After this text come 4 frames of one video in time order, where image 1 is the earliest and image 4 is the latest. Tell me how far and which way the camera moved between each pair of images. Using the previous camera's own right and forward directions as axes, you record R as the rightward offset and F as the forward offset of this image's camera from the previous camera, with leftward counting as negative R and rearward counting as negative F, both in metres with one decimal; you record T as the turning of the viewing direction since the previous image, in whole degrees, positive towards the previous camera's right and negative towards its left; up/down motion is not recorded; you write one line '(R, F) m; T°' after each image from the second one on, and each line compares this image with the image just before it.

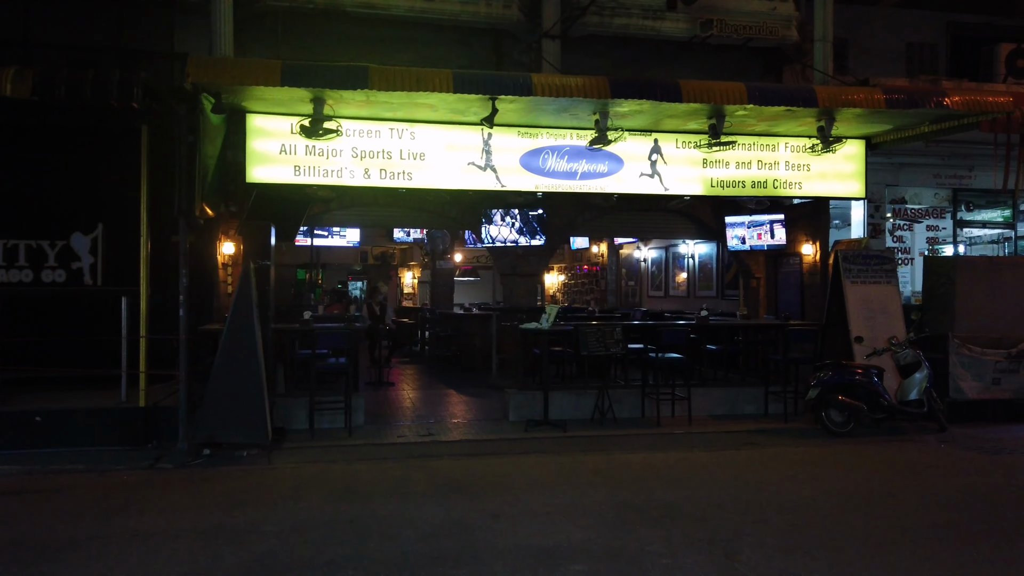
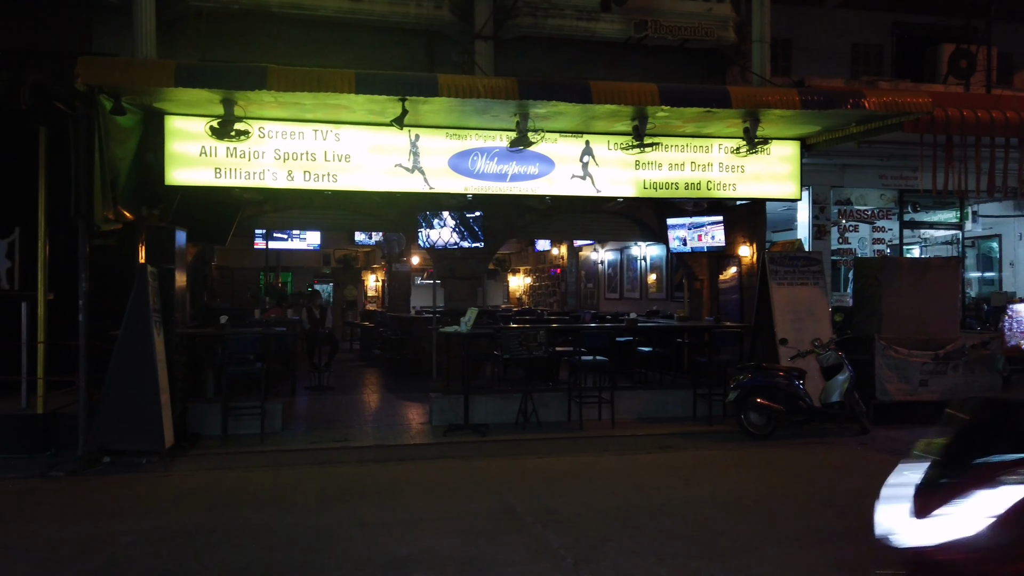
(+0.9, +0.1) m; +1°
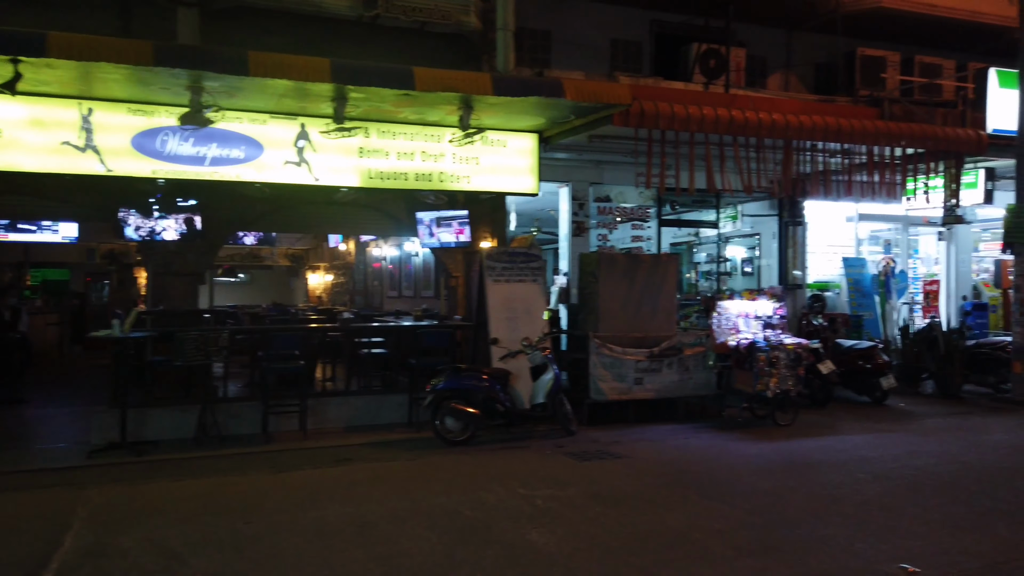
(+2.2, +0.6) m; +10°
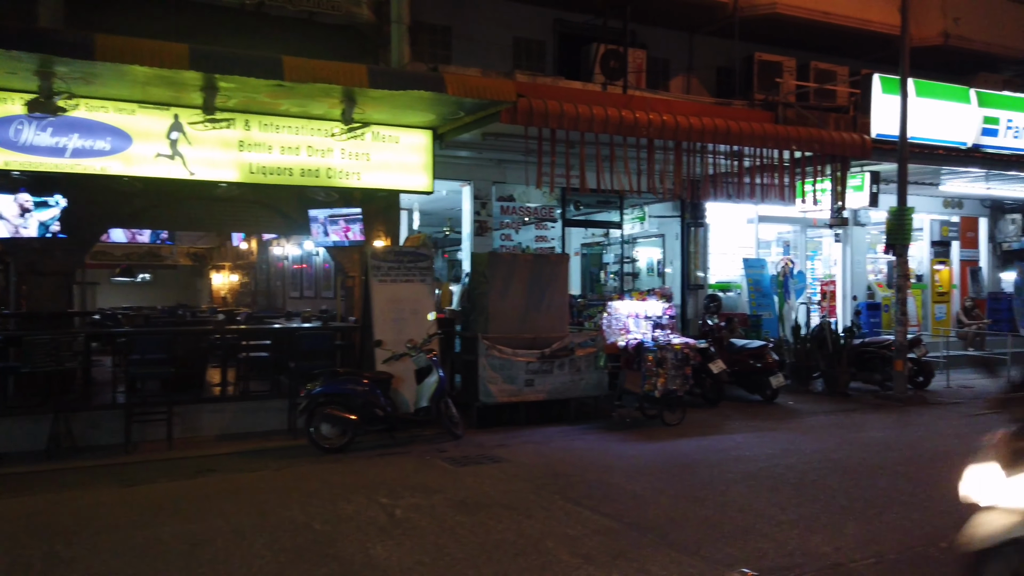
(+0.6, +0.2) m; +5°
